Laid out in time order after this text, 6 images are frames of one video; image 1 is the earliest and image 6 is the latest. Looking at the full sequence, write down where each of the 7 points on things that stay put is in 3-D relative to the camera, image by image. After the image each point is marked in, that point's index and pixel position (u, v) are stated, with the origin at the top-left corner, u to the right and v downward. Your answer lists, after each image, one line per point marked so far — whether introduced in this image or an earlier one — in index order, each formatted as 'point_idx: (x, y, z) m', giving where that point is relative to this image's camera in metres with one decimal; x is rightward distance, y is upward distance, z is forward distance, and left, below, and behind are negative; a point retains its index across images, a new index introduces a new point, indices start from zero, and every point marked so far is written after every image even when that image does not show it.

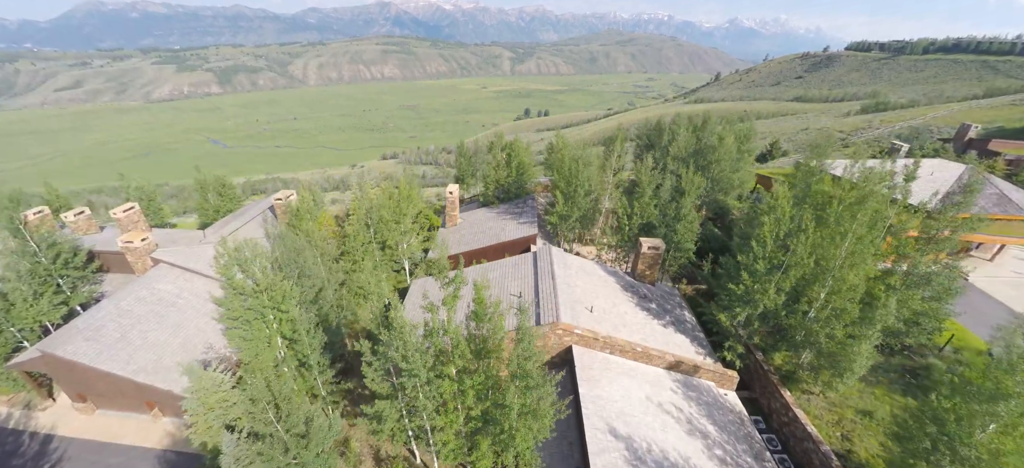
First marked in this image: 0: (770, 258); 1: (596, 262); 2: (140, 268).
0: (+8.5, -0.8, +12.6) m
1: (+3.7, -1.2, +16.8) m
2: (-18.1, -1.7, +18.9) m
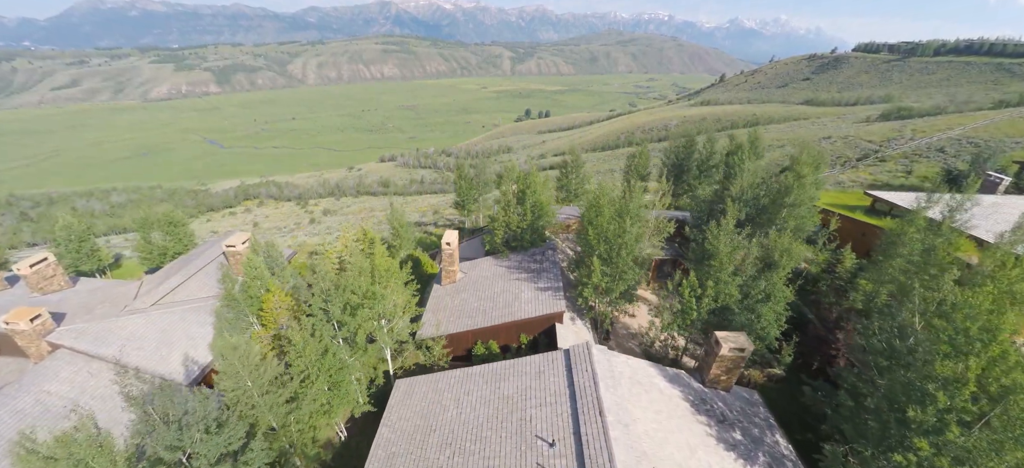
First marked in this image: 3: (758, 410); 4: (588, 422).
0: (+9.1, -3.5, +7.9) m
1: (+4.3, -4.0, +12.1) m
2: (-17.5, -4.4, +14.2) m
3: (+7.5, -5.4, +11.8) m
4: (+1.8, -4.5, +9.3) m
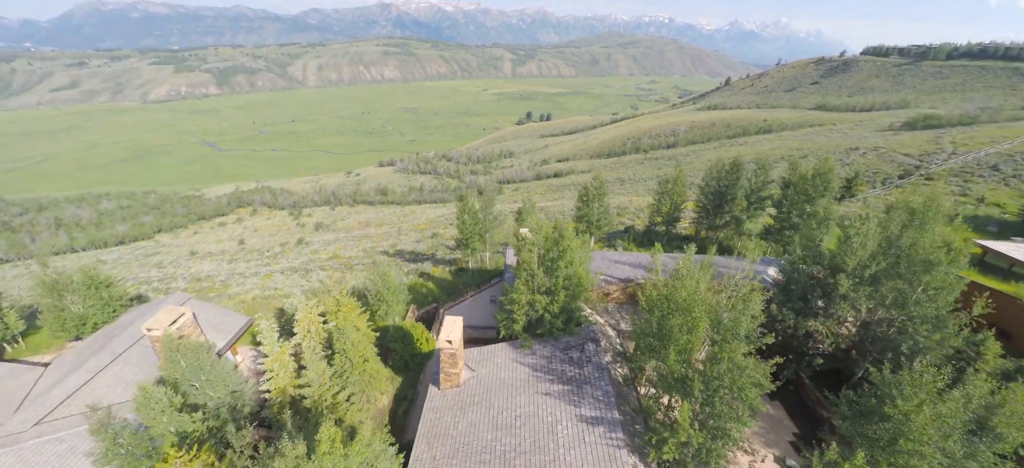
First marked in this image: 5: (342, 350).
0: (+10.0, -6.3, +3.1) m
1: (+5.2, -6.8, +7.3) m
2: (-16.6, -7.2, +9.4) m
3: (+8.3, -8.2, +7.0) m
4: (+2.7, -7.3, +4.5) m
5: (-6.2, -4.3, +13.8) m
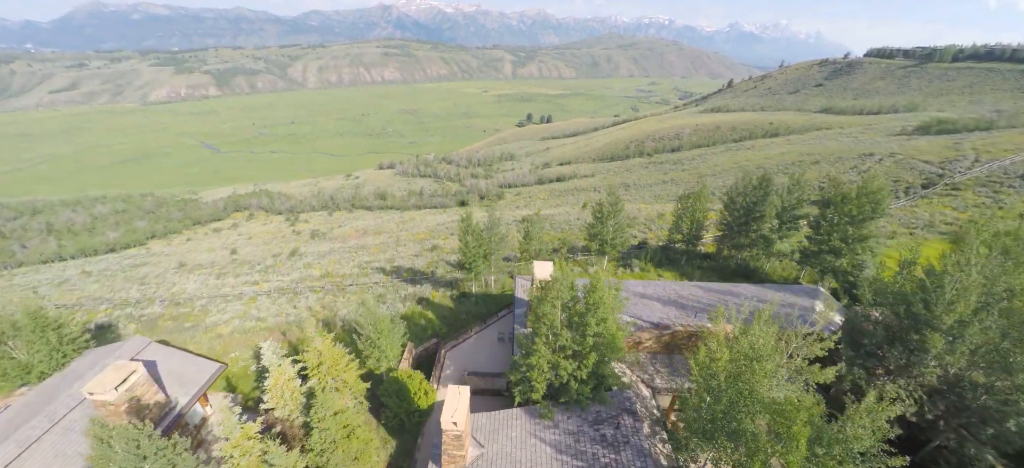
0: (+10.5, -7.5, +0.8) m
1: (+5.7, -8.0, +5.0) m
2: (-16.1, -8.4, +7.1) m
3: (+8.8, -9.4, +4.7) m
4: (+3.2, -8.5, +2.2) m
5: (-5.7, -5.6, +11.5) m
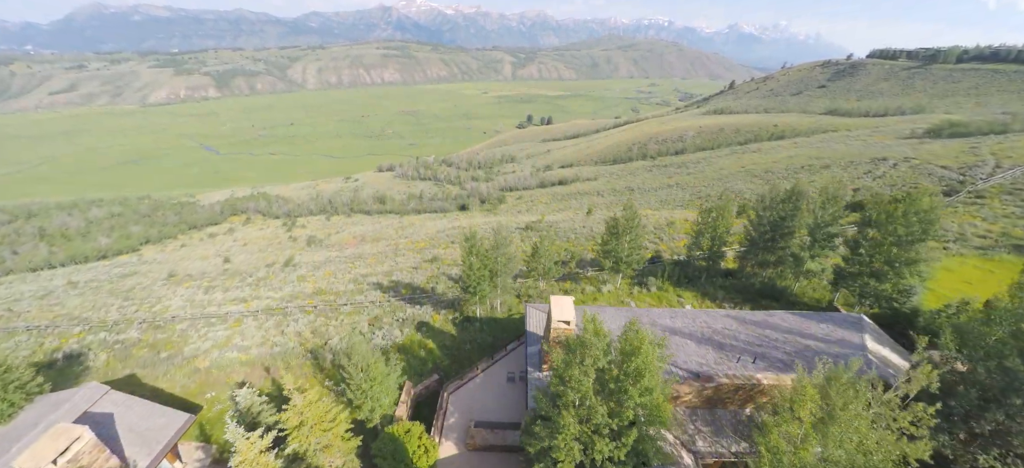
0: (+10.9, -8.5, -1.2) m
1: (+6.1, -9.0, +3.1) m
2: (-15.7, -9.4, +5.1) m
3: (+9.3, -10.4, +2.7) m
4: (+3.6, -9.5, +0.2) m
5: (-5.2, -6.6, +9.6) m
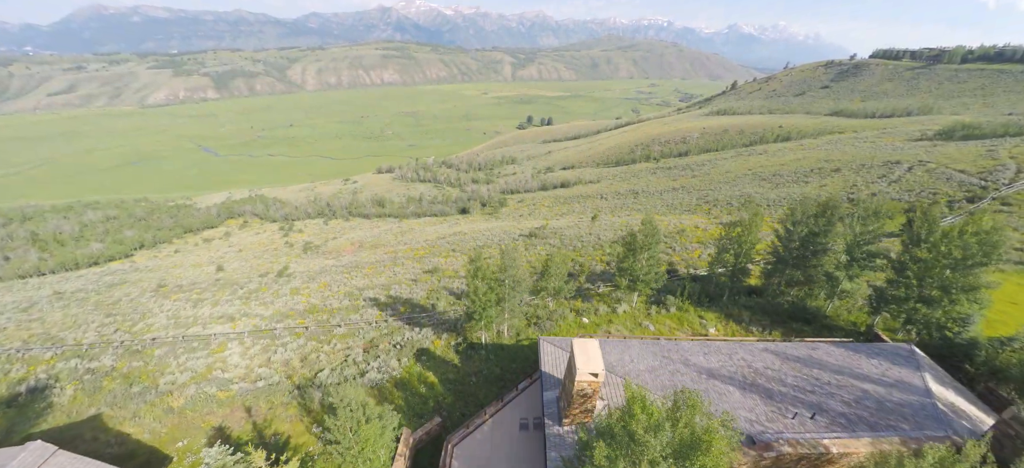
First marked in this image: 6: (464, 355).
0: (+11.4, -9.4, -3.1) m
1: (+6.6, -9.9, +1.2) m
2: (-15.2, -10.4, +3.2) m
3: (+9.7, -11.3, +0.9) m
4: (+4.1, -10.4, -1.7) m
5: (-4.8, -7.6, +7.7) m
6: (-2.4, -6.0, +19.5) m
